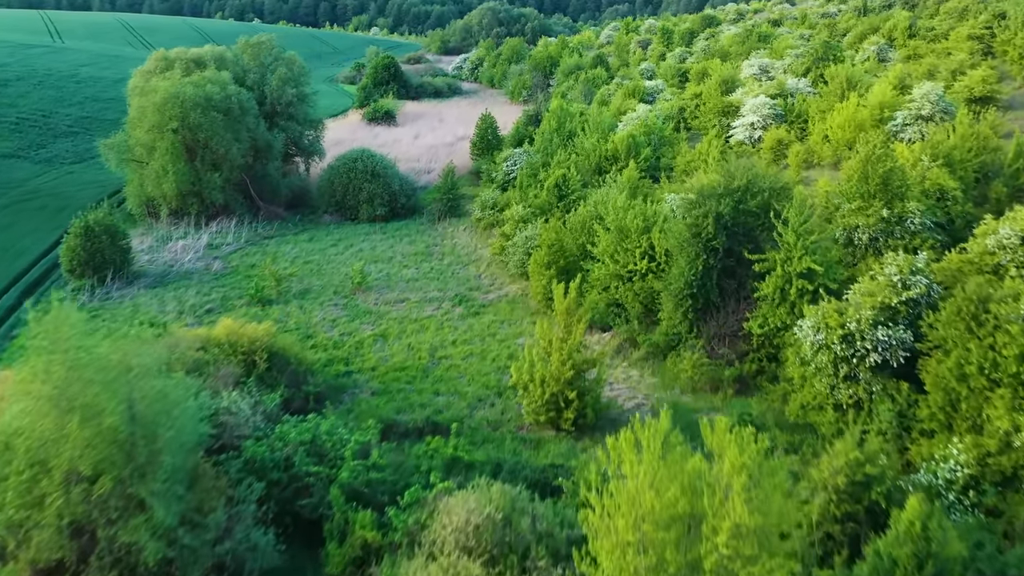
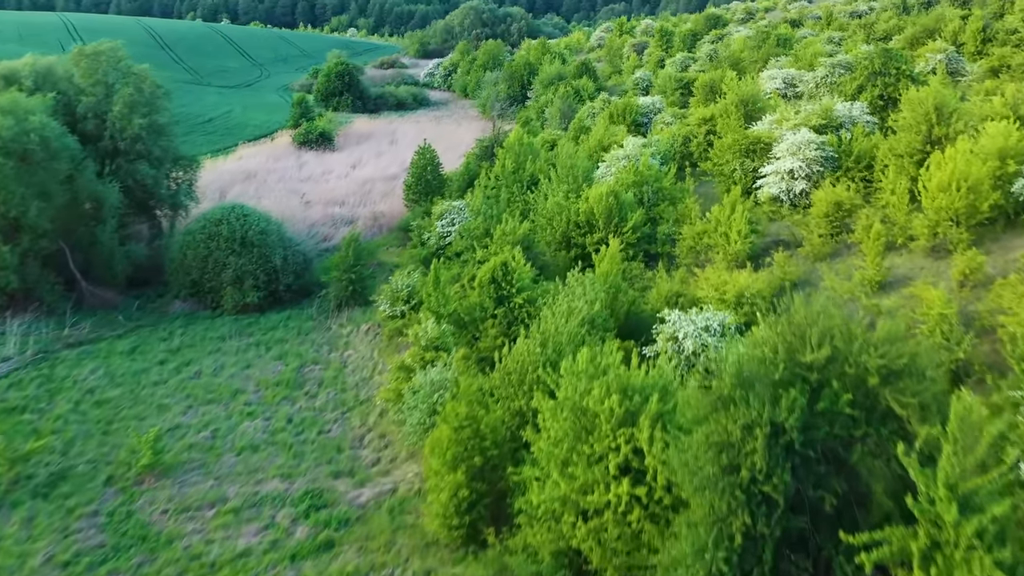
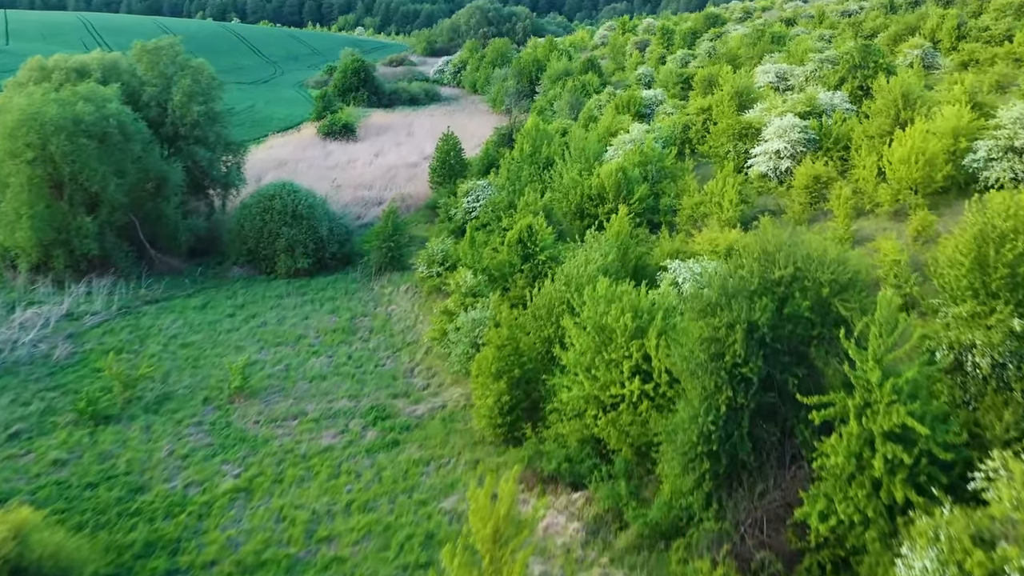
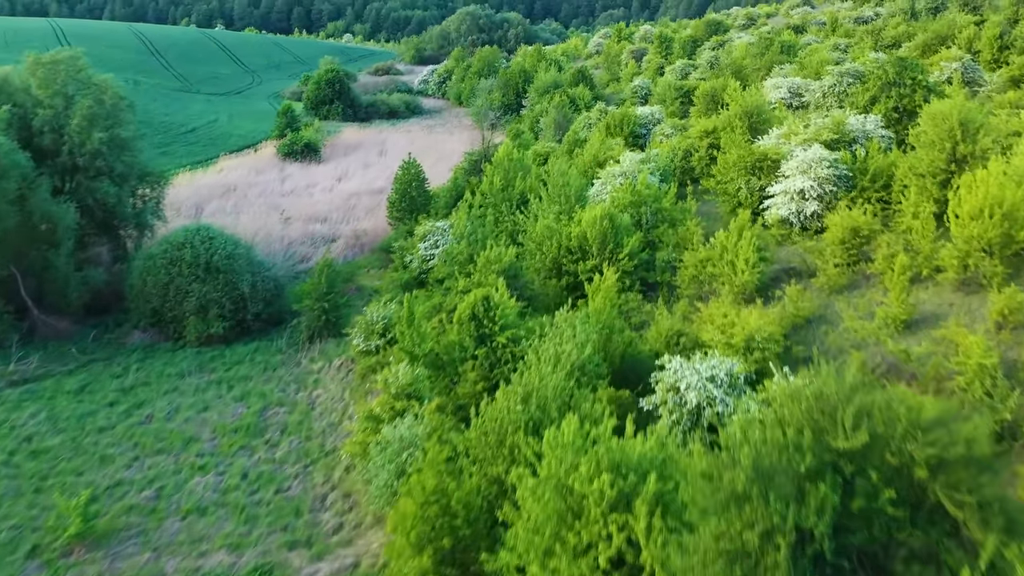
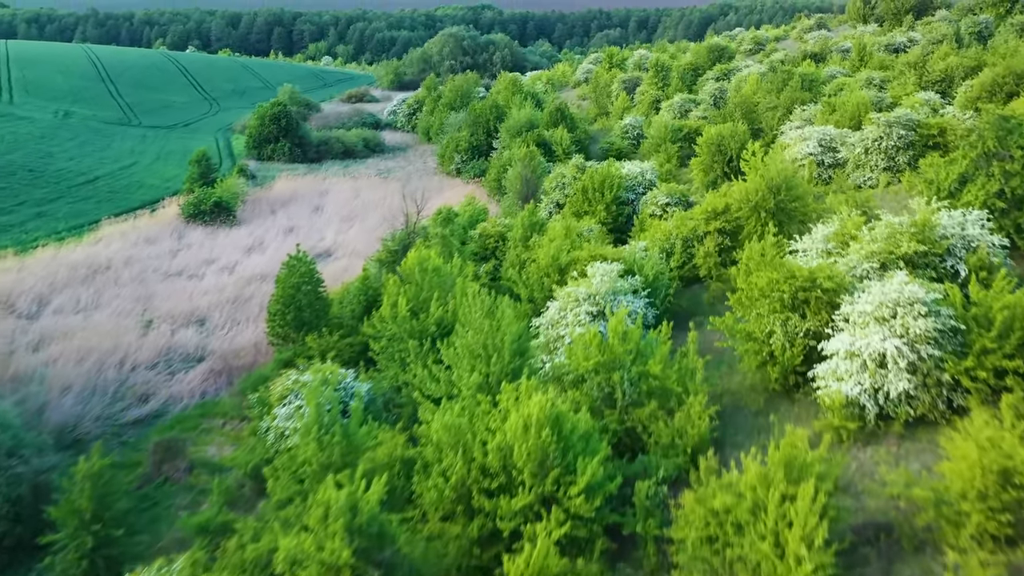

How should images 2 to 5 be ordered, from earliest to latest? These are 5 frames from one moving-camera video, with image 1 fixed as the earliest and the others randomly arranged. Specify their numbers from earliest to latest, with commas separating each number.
3, 2, 4, 5
